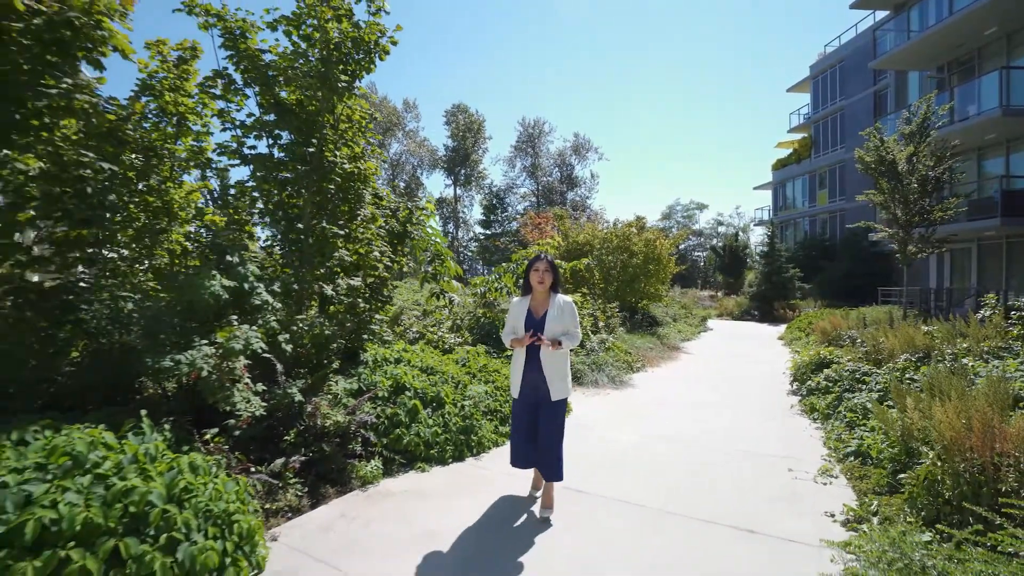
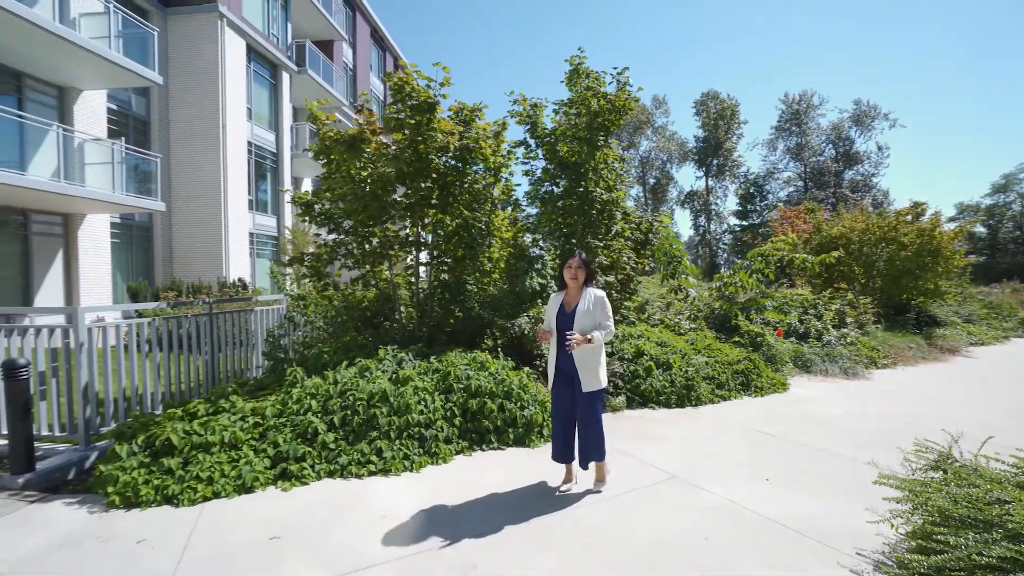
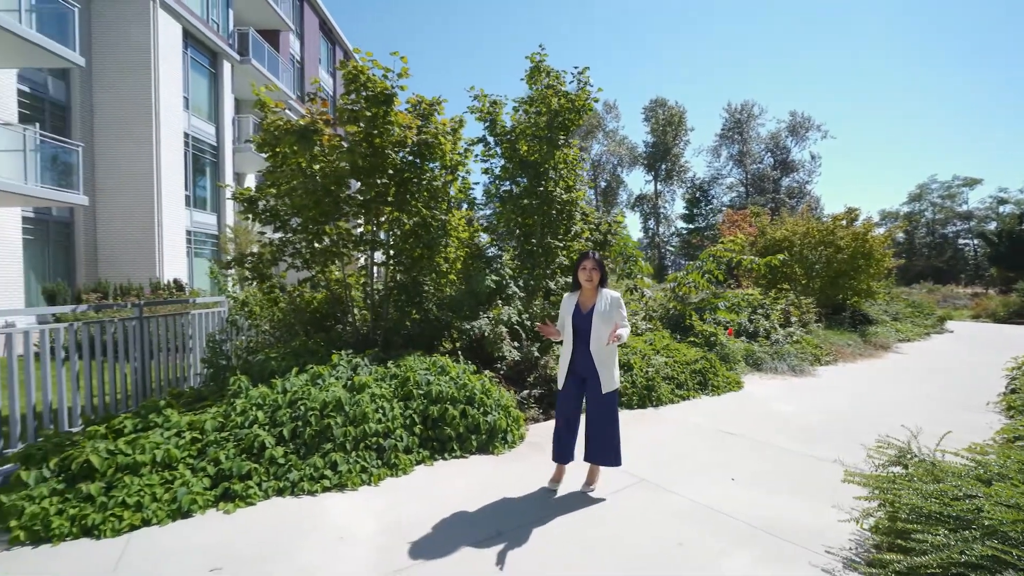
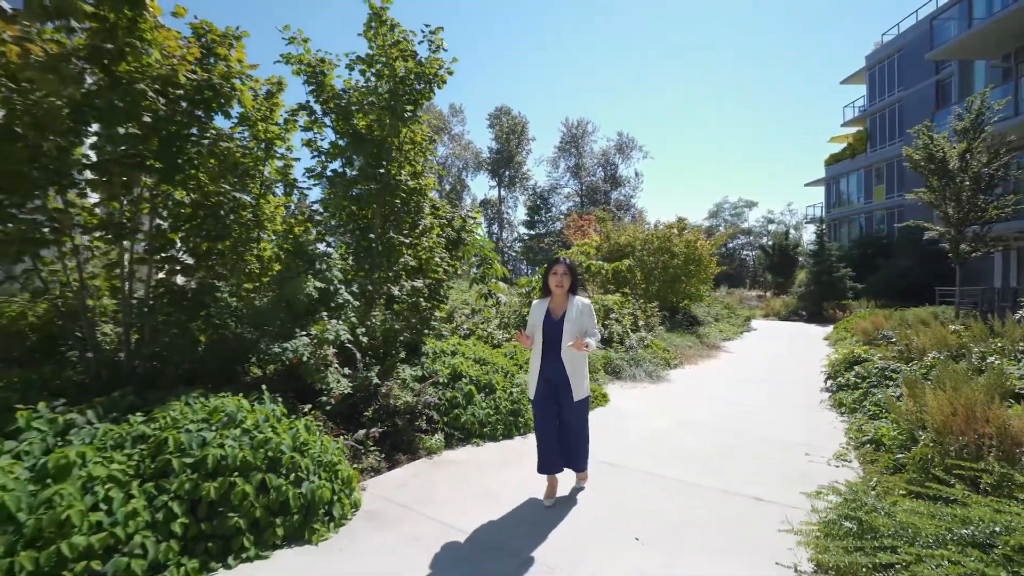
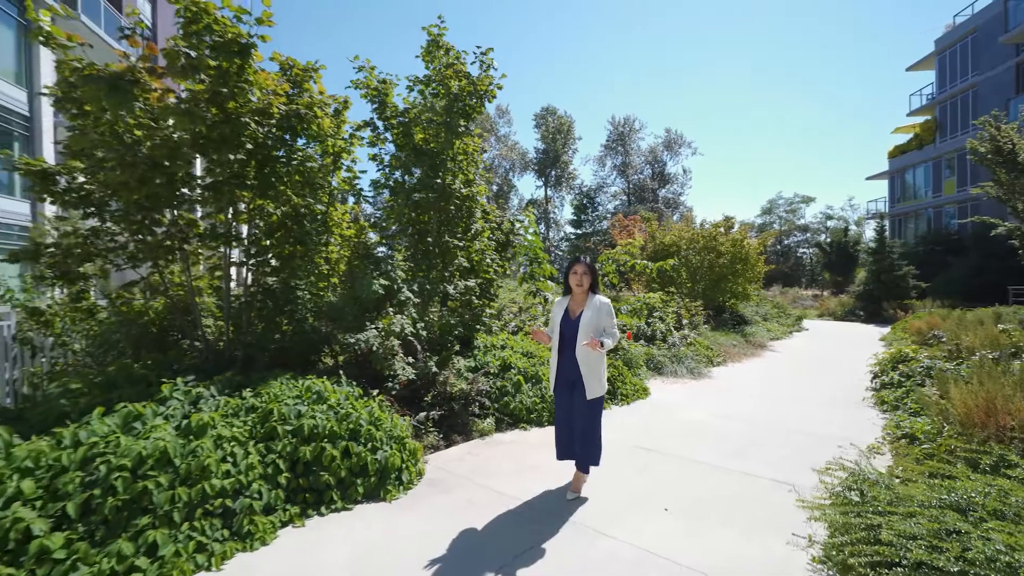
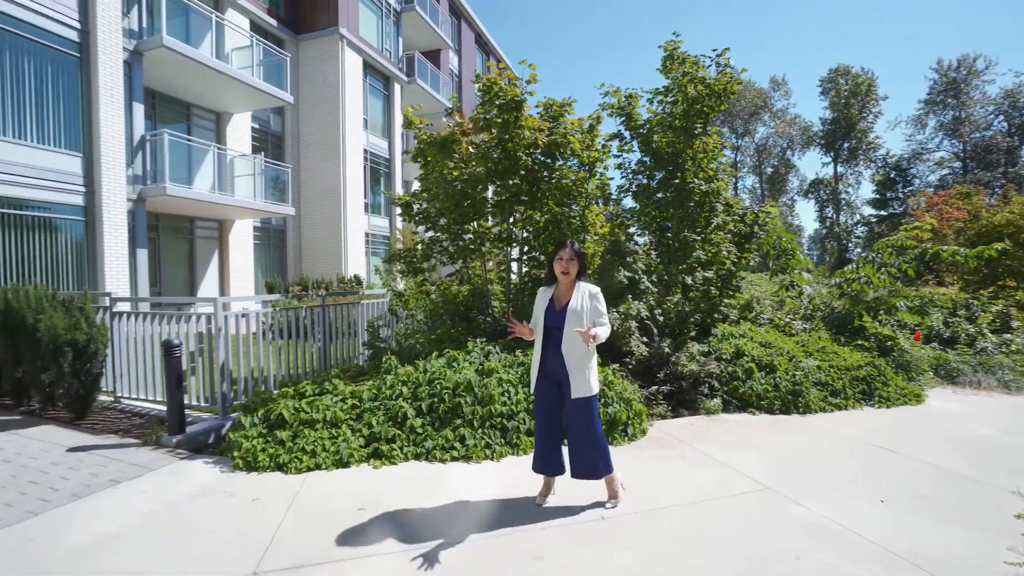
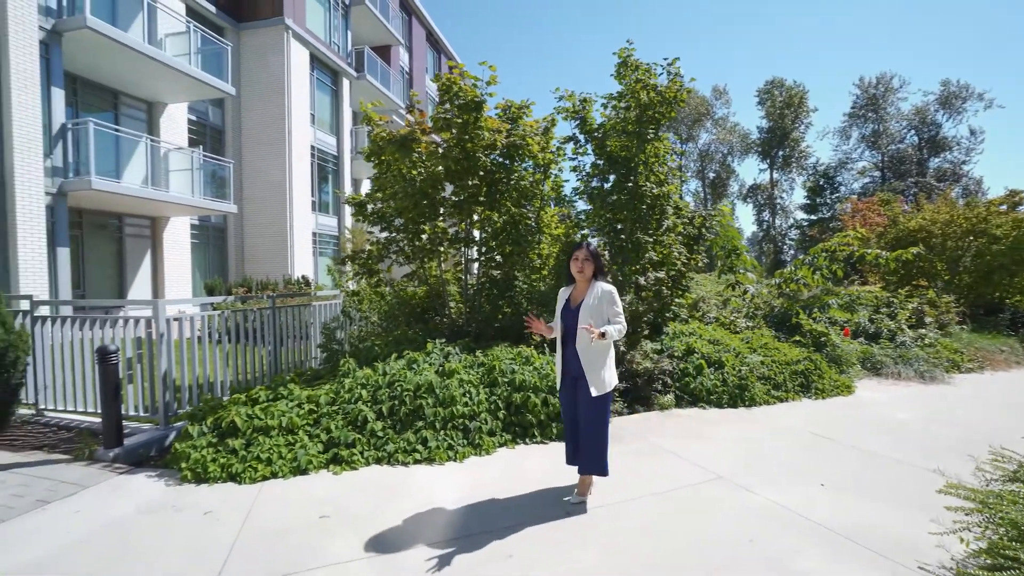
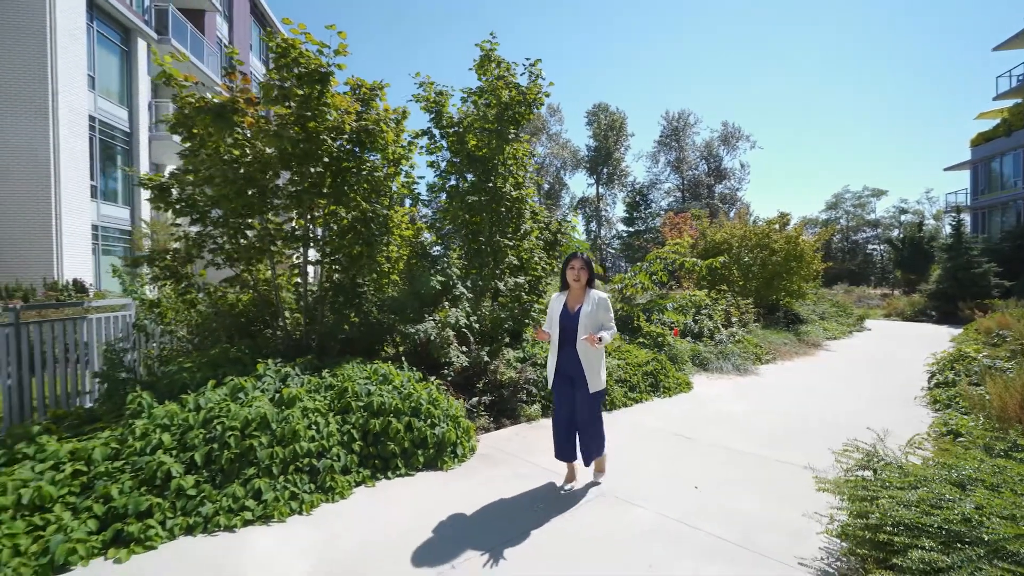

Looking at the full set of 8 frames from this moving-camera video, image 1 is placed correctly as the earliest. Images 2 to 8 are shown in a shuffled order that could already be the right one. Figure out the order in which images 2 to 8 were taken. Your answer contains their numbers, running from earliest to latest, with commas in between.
4, 5, 8, 3, 2, 7, 6
